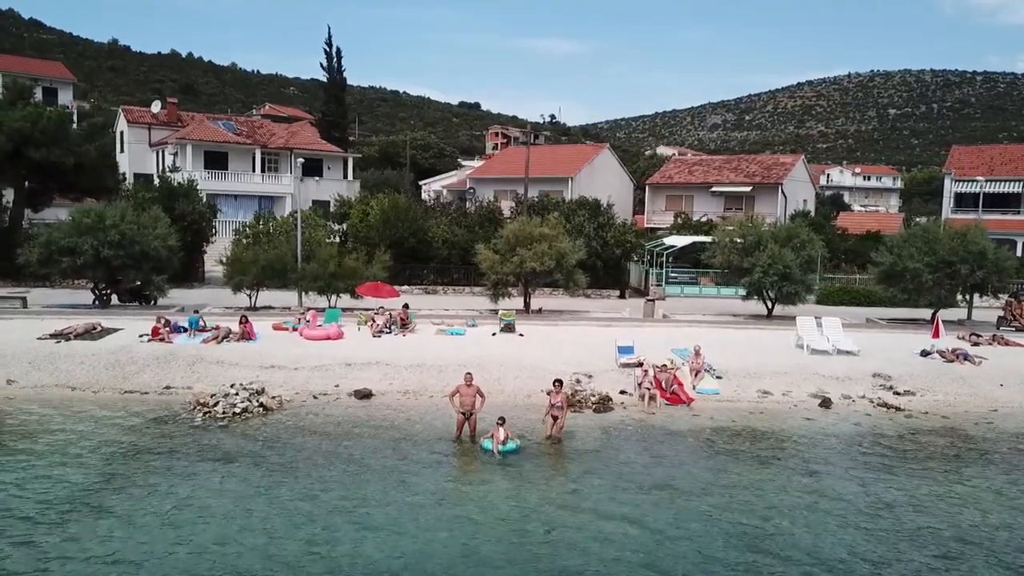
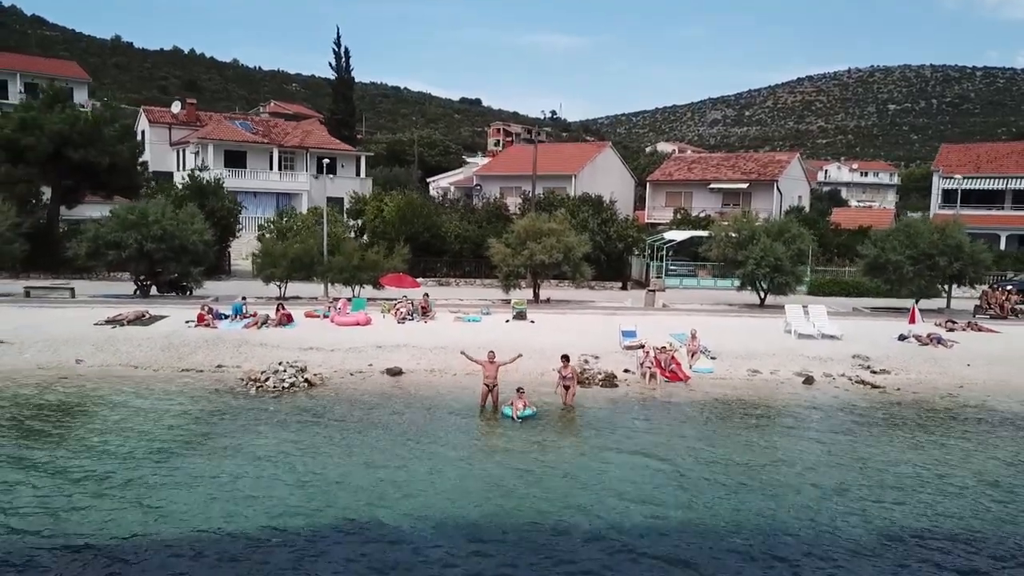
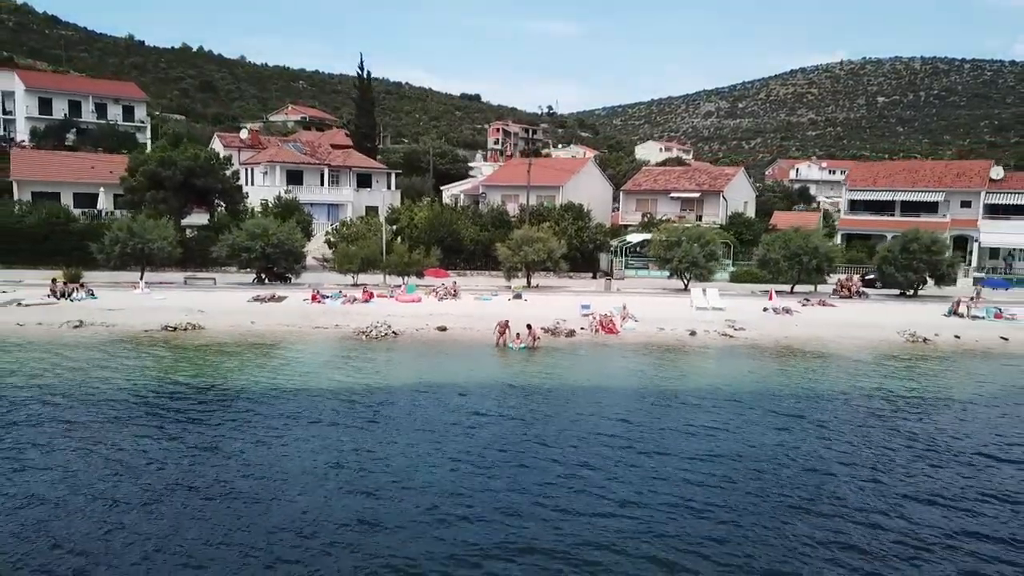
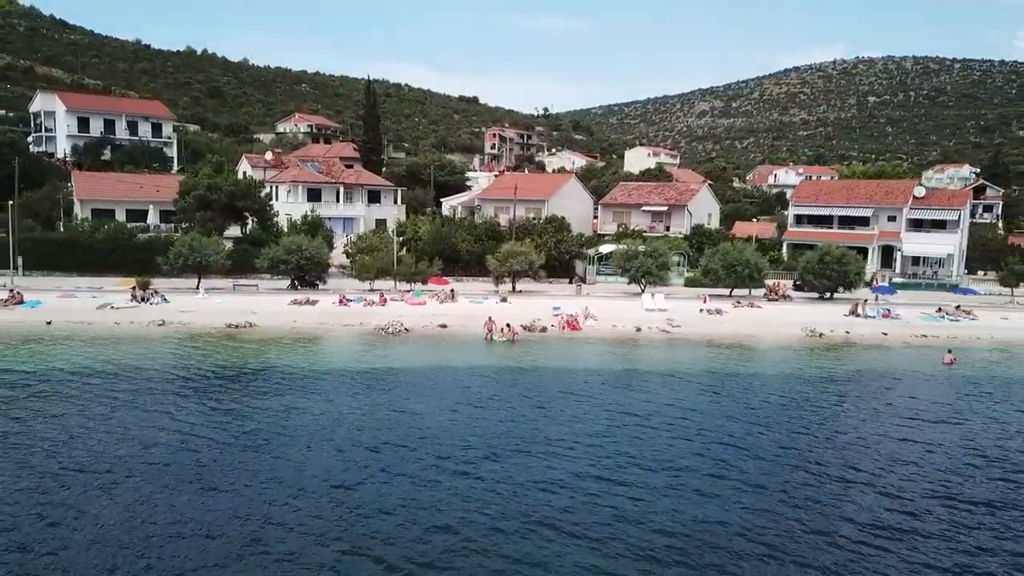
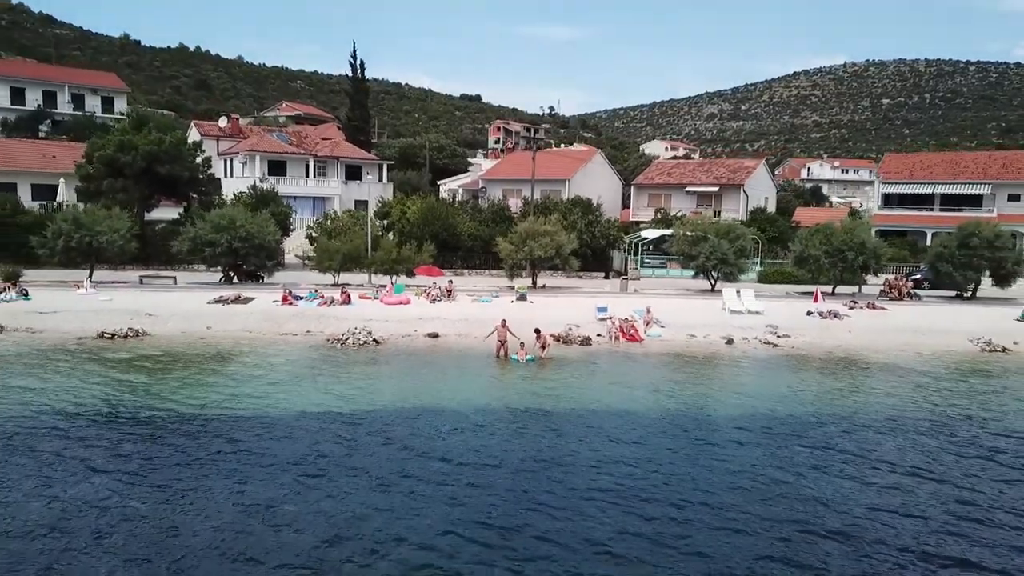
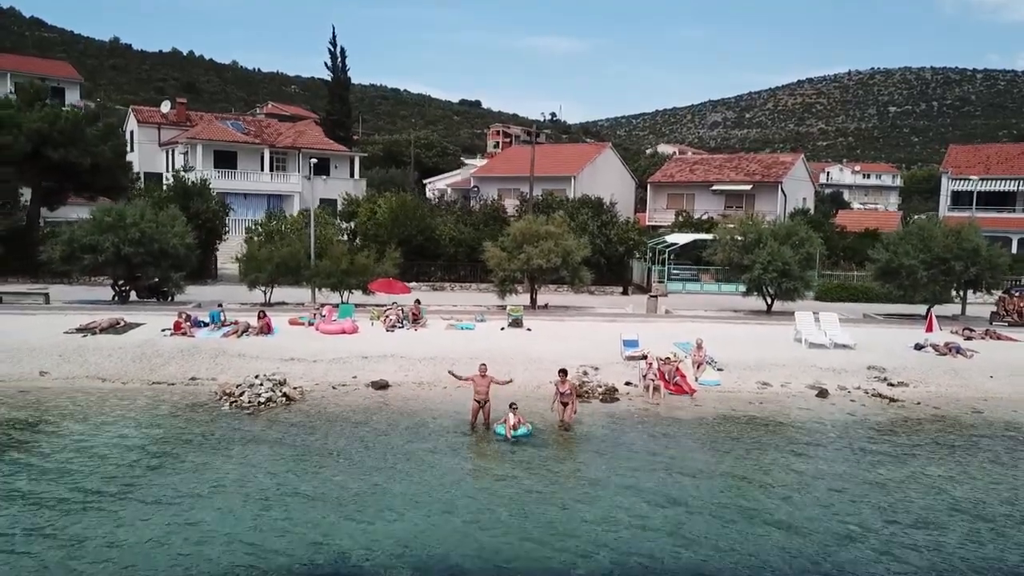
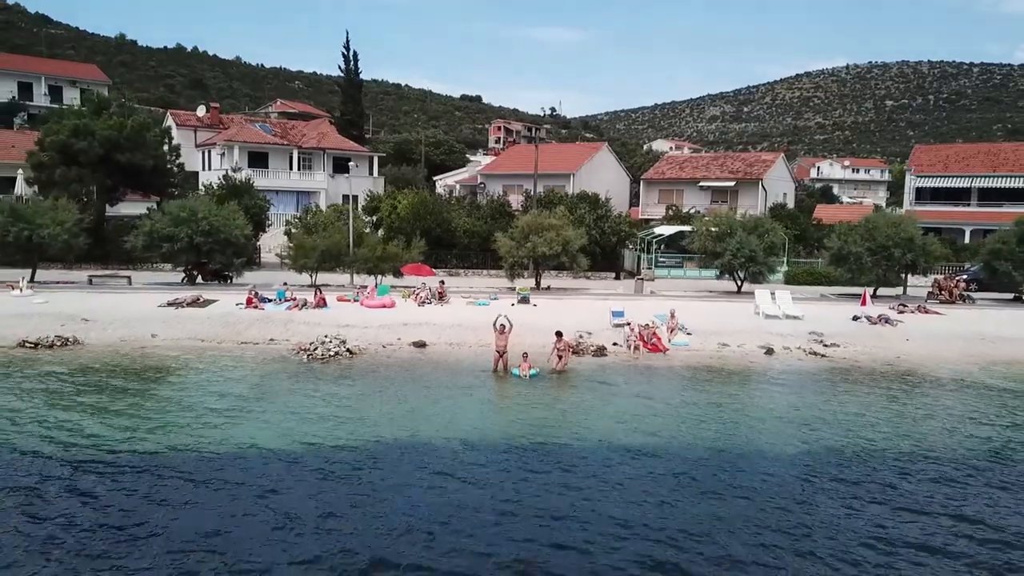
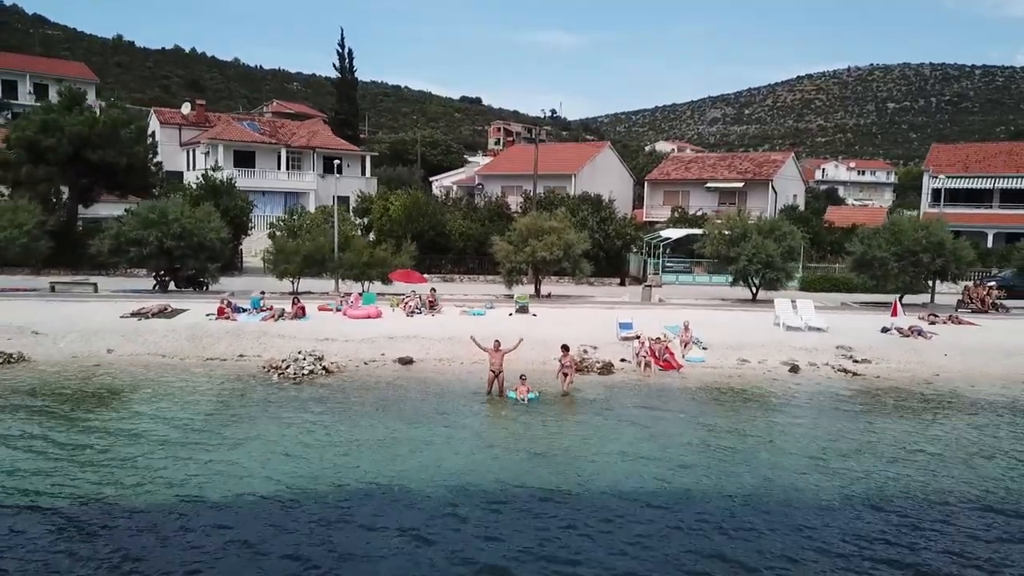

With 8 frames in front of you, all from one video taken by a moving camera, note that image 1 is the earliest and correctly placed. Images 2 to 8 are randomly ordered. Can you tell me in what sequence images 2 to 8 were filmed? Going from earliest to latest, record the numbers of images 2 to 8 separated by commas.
6, 2, 8, 7, 5, 3, 4
